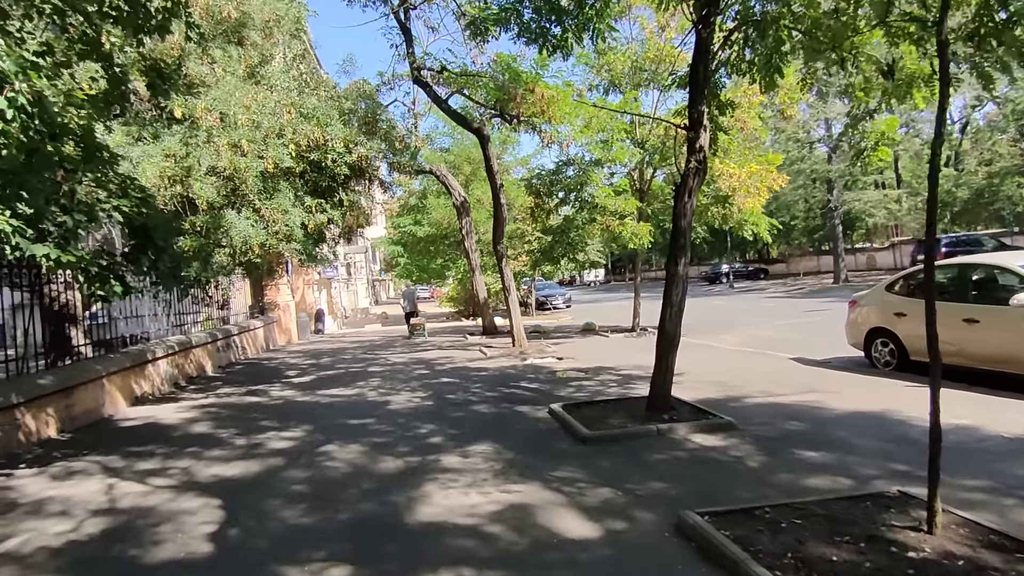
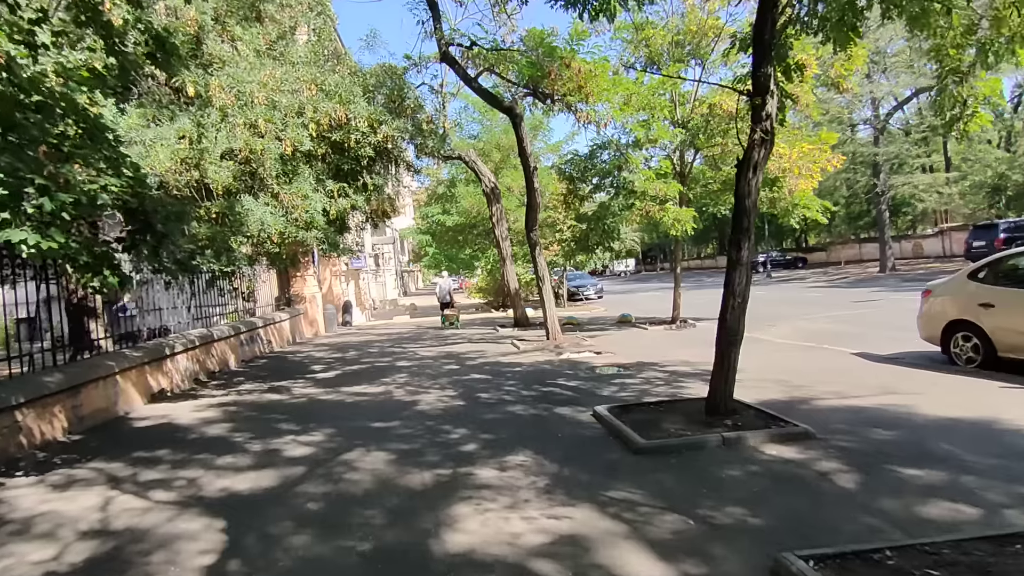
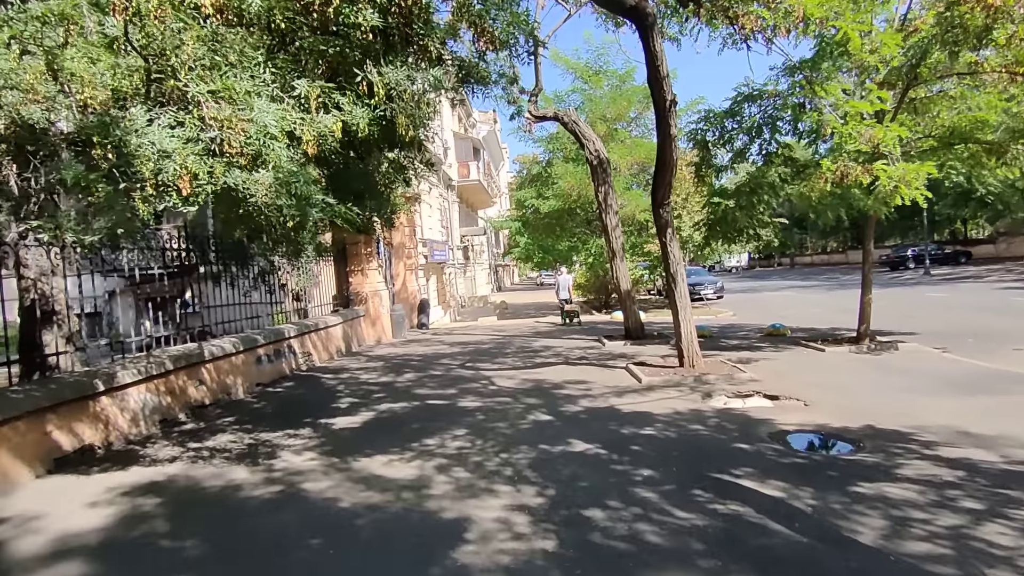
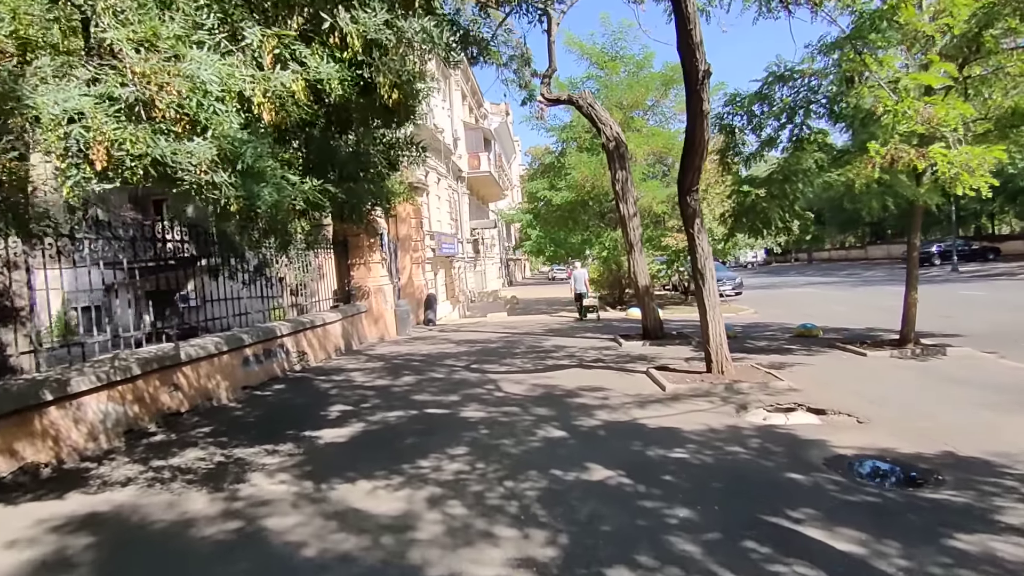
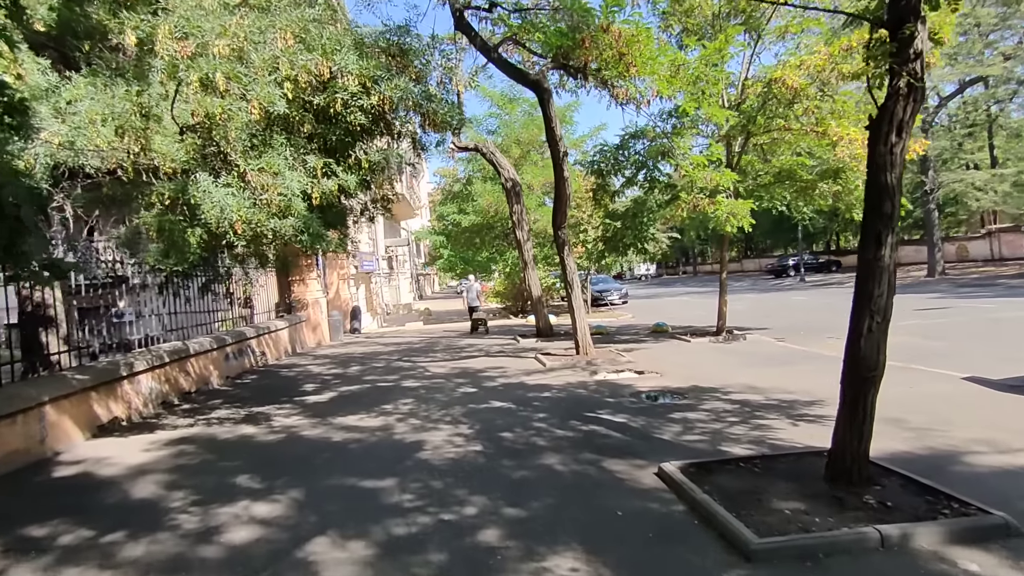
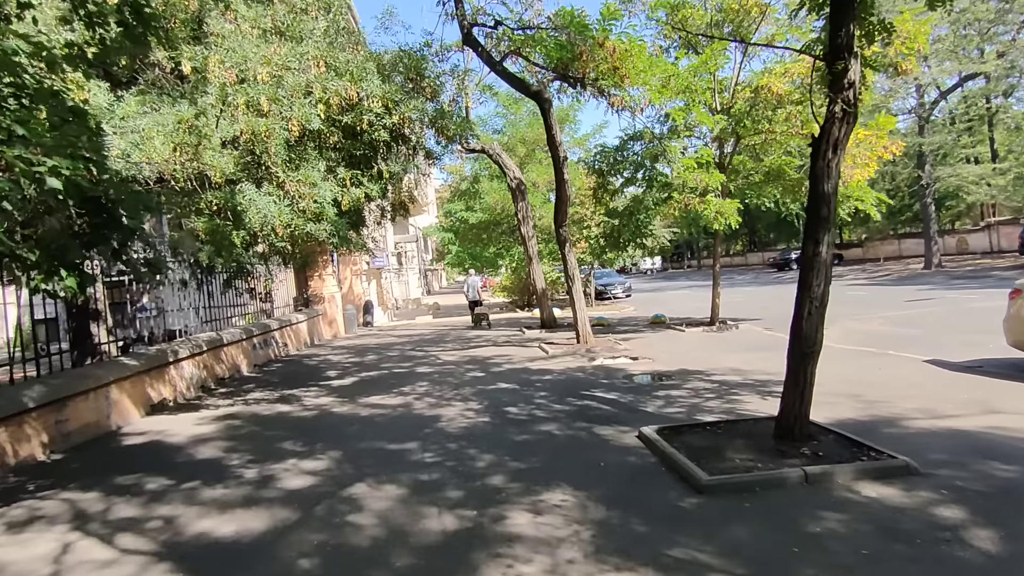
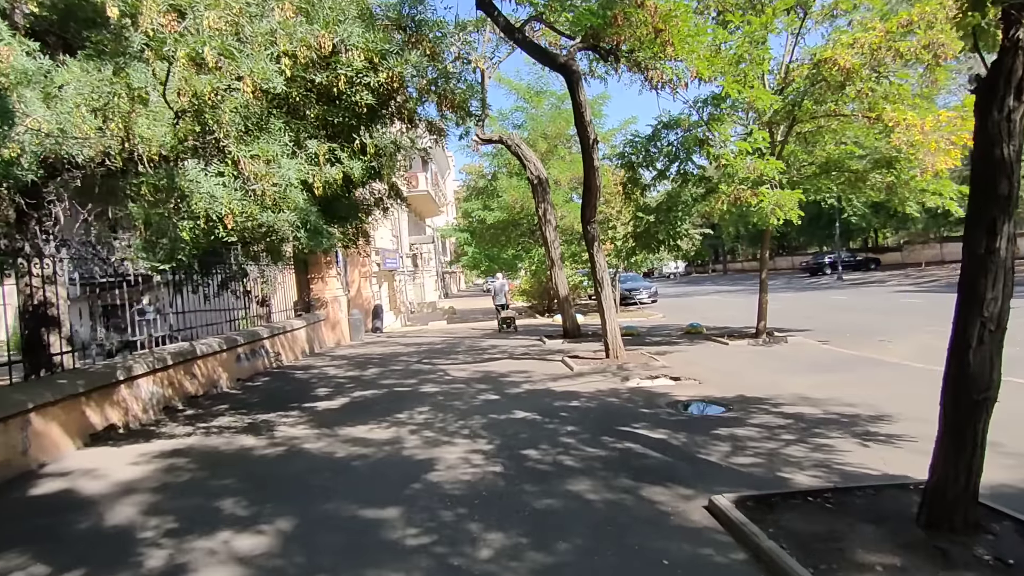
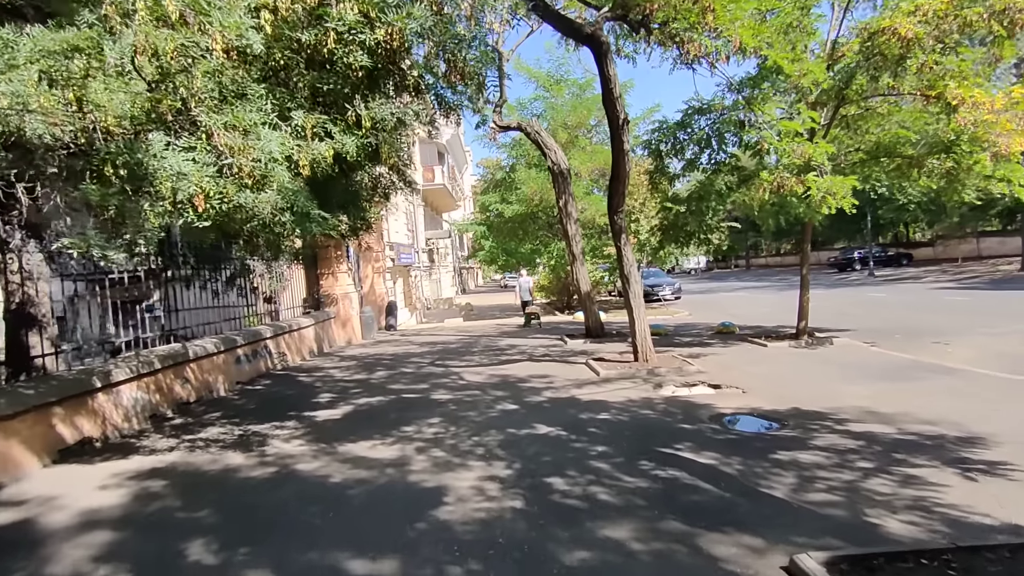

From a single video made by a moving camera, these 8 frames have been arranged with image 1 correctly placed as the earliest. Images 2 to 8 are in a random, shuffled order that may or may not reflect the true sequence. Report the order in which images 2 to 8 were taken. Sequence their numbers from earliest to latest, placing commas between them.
2, 6, 5, 7, 8, 3, 4
